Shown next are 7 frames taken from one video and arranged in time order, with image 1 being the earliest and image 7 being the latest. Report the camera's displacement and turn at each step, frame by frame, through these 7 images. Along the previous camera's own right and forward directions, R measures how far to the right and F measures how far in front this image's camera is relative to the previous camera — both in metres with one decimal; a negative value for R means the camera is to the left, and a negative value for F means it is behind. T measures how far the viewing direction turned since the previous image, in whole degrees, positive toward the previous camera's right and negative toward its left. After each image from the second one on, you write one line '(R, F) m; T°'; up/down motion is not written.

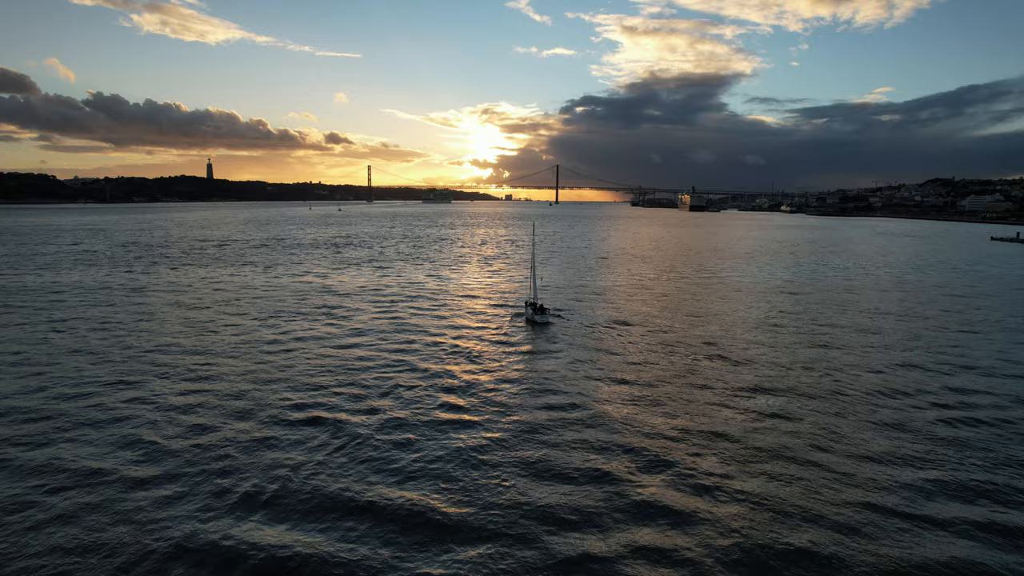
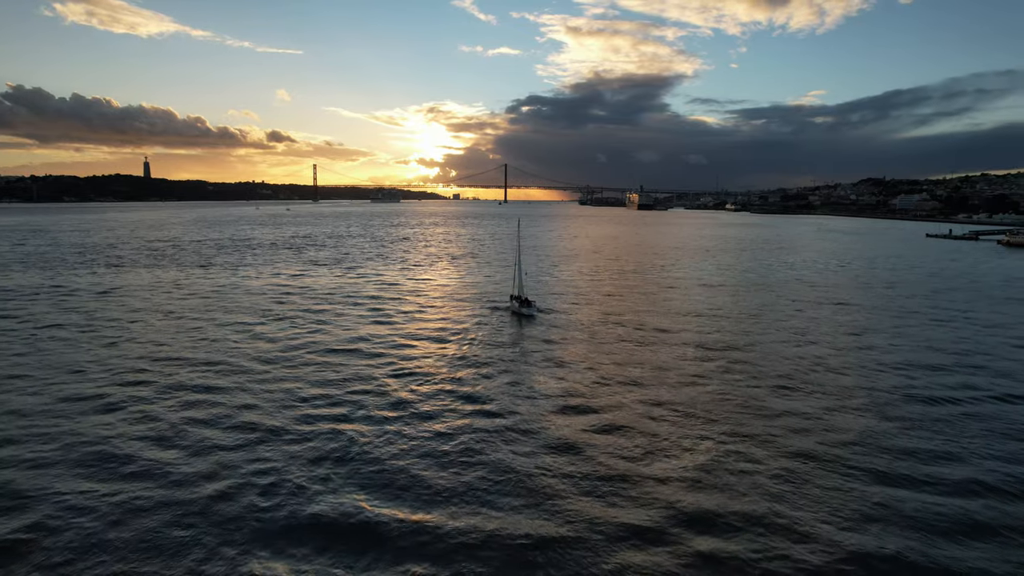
(-1.8, +0.5) m; +4°
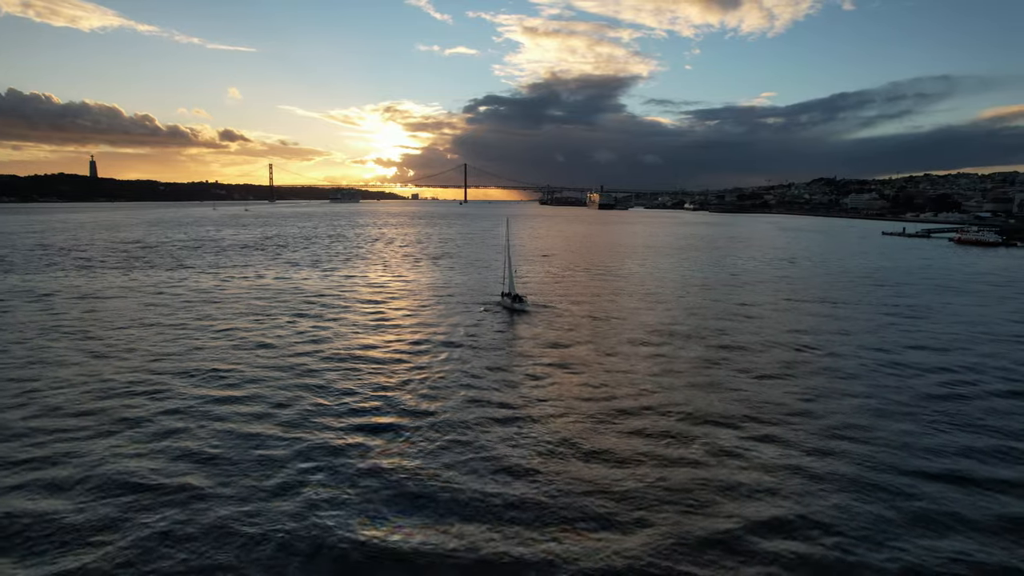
(-1.6, +0.2) m; +3°
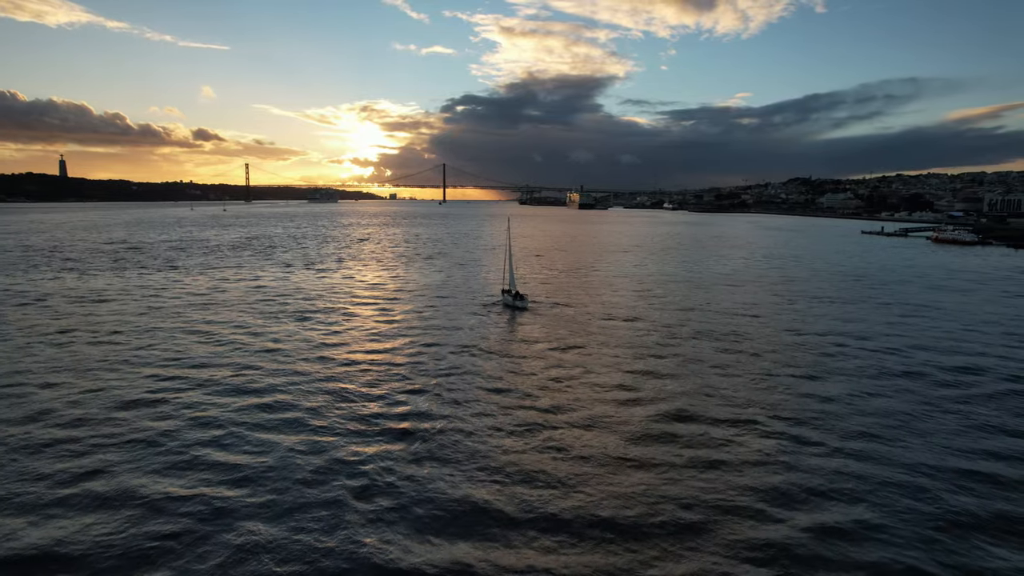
(-1.1, +0.2) m; +1°
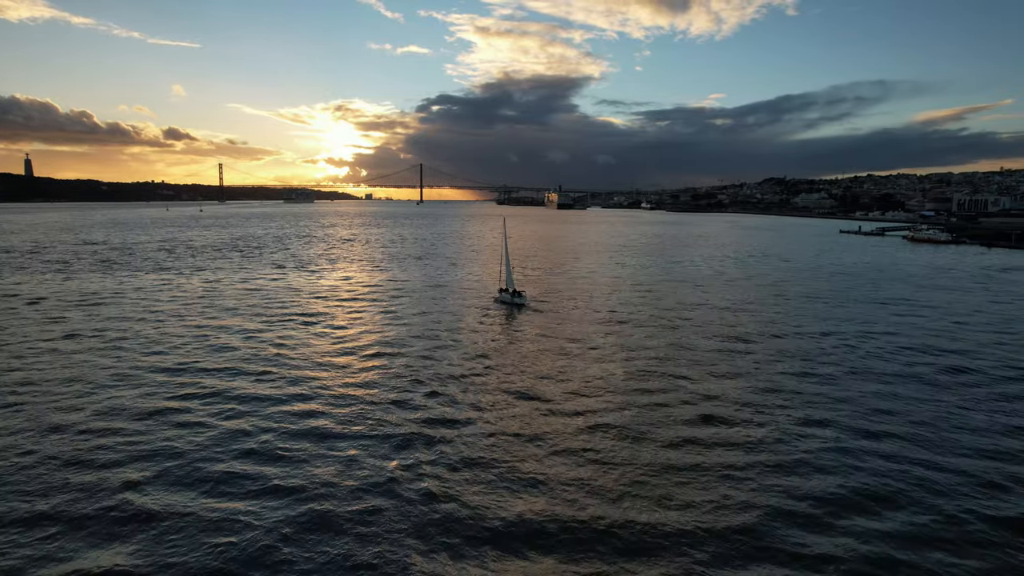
(-1.1, -0.1) m; +1°
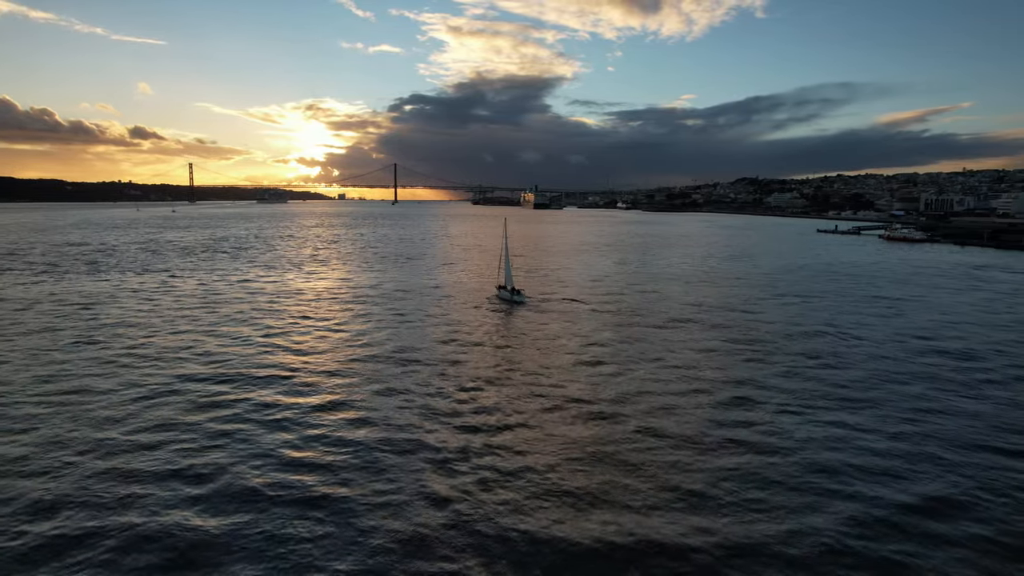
(-1.4, +0.1) m; +2°
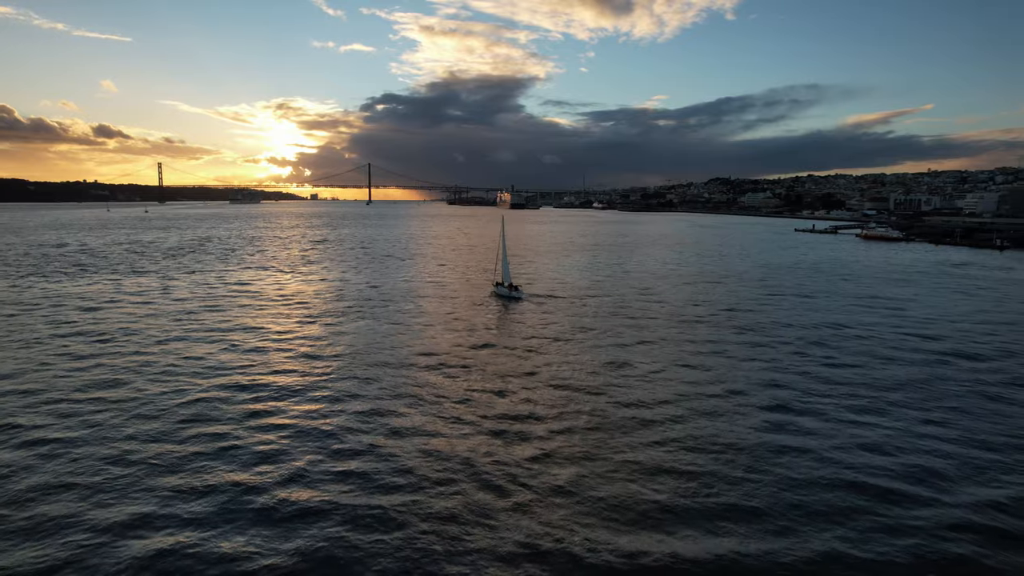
(-1.3, +0.1) m; +1°
